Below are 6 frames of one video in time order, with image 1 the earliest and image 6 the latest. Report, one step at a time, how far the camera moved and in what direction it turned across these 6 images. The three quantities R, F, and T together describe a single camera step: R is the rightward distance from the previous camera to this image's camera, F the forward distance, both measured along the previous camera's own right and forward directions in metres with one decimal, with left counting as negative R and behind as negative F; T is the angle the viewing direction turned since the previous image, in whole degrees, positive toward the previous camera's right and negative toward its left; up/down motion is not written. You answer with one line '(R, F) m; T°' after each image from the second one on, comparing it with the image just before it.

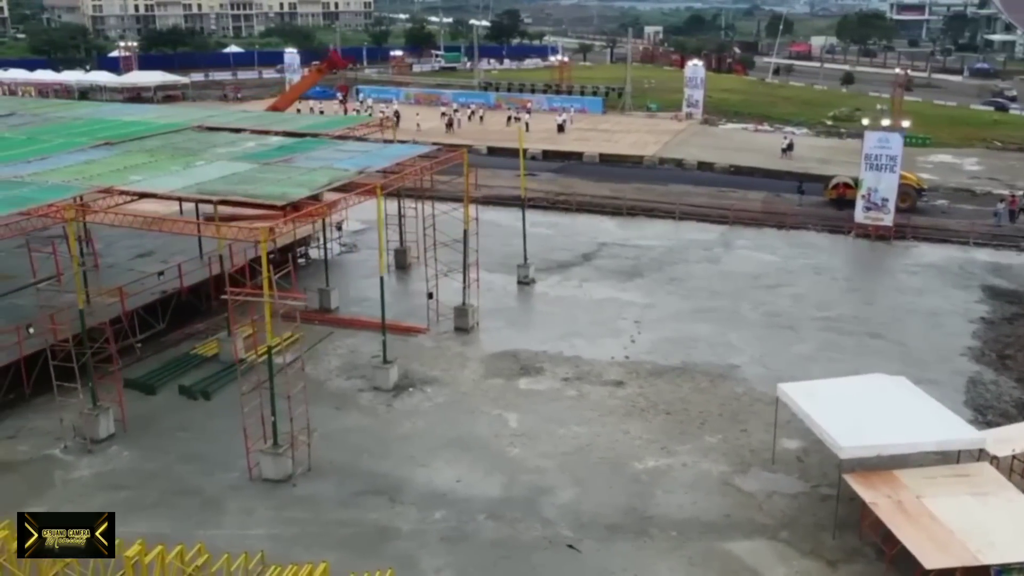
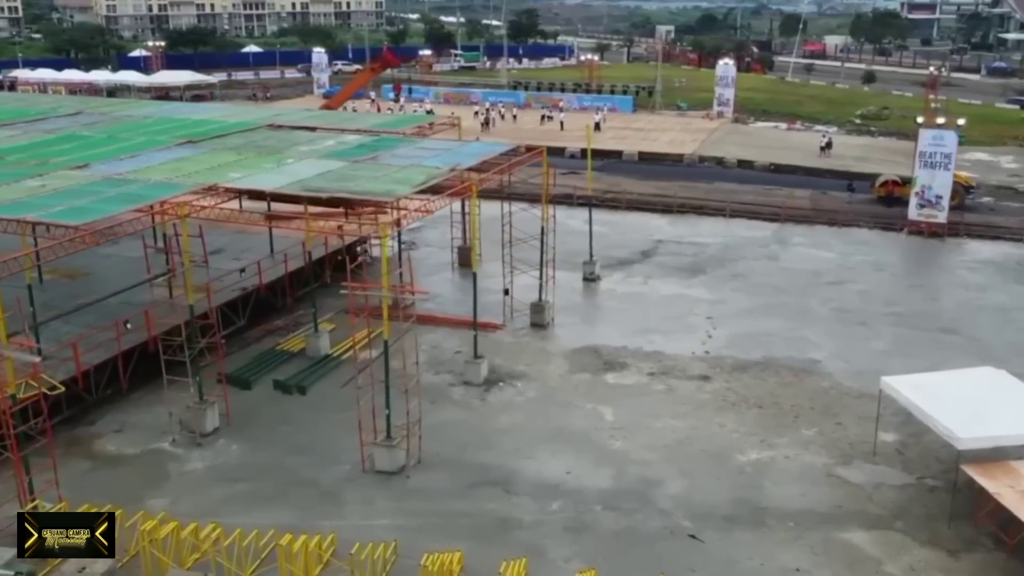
(-2.0, -0.3) m; 0°
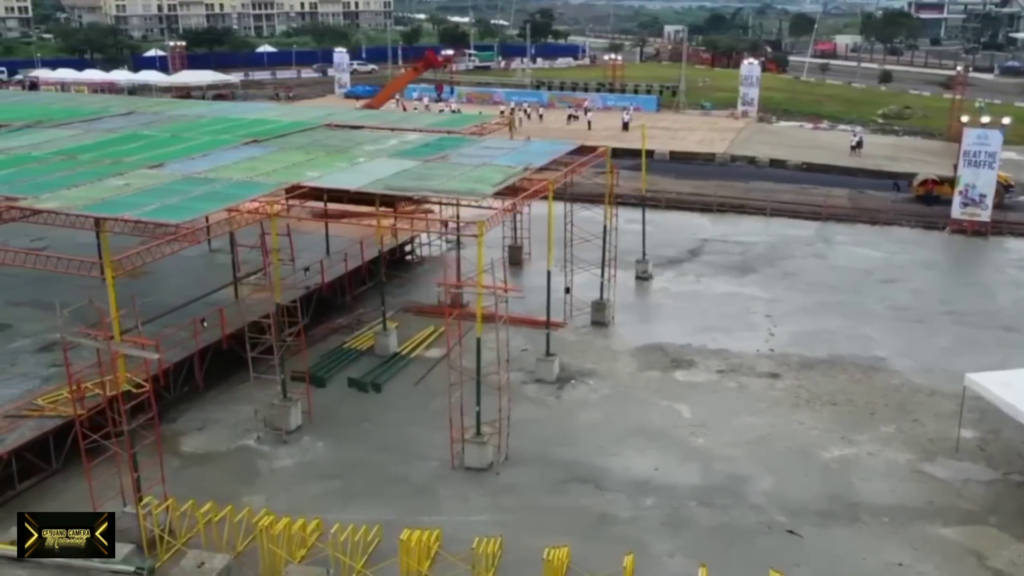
(-1.6, -0.1) m; 0°
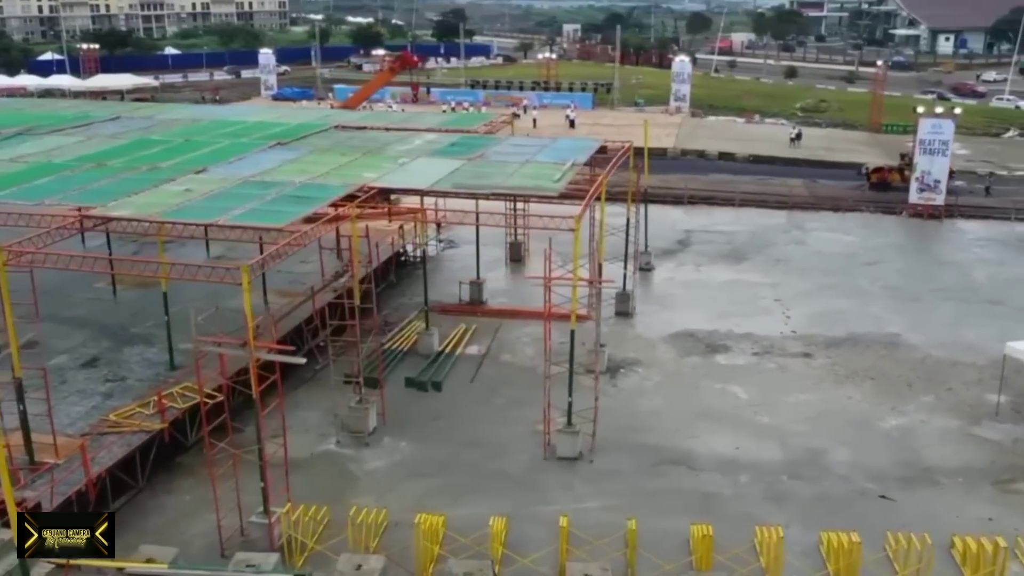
(-3.7, -0.1) m; +7°
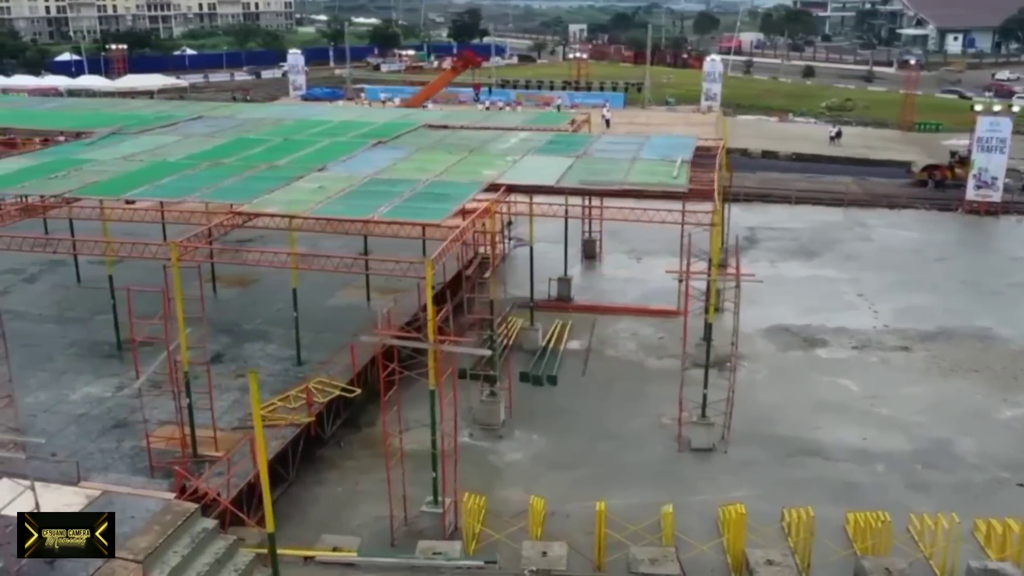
(-2.7, -0.3) m; +1°
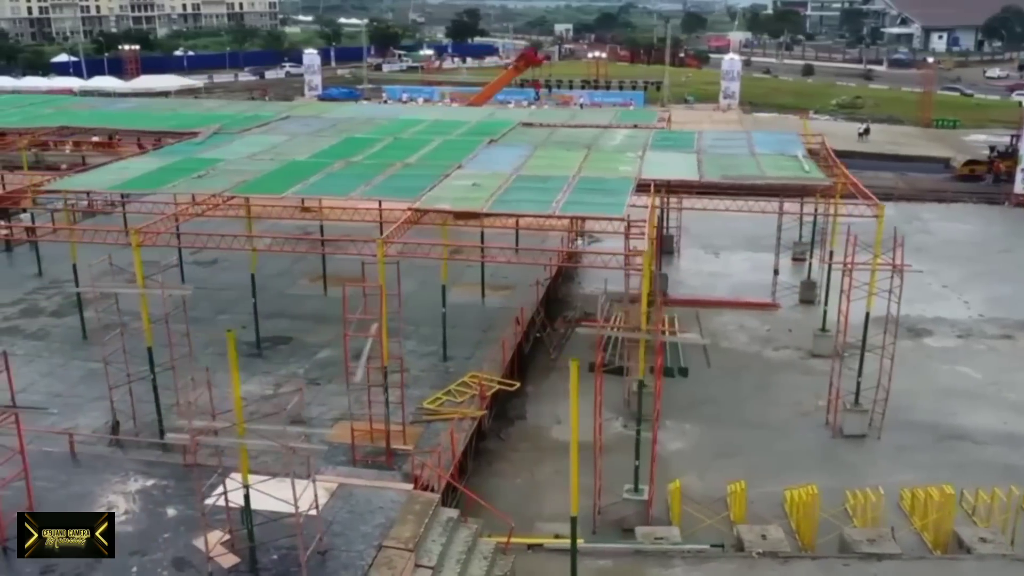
(-3.7, -0.3) m; +2°
